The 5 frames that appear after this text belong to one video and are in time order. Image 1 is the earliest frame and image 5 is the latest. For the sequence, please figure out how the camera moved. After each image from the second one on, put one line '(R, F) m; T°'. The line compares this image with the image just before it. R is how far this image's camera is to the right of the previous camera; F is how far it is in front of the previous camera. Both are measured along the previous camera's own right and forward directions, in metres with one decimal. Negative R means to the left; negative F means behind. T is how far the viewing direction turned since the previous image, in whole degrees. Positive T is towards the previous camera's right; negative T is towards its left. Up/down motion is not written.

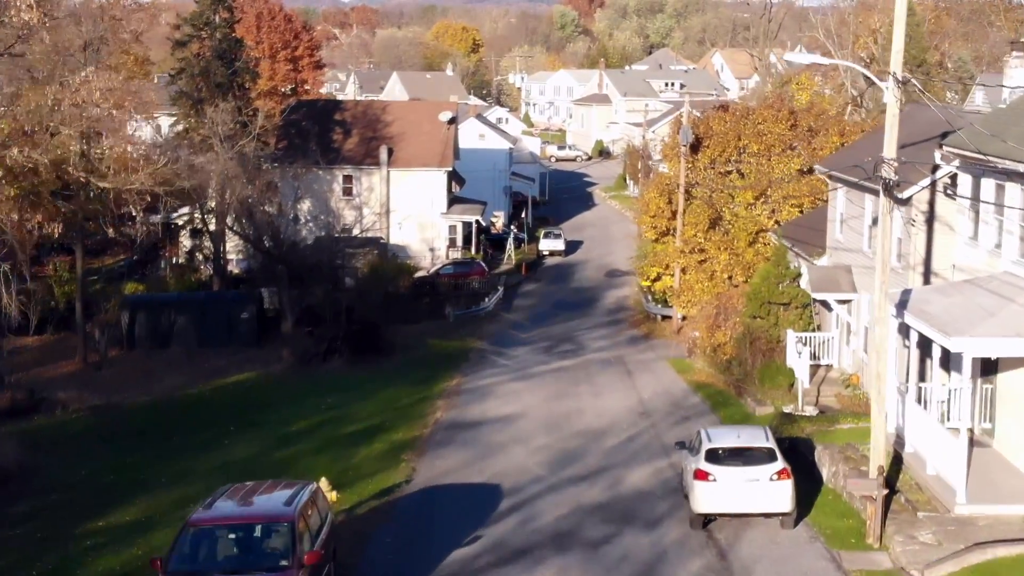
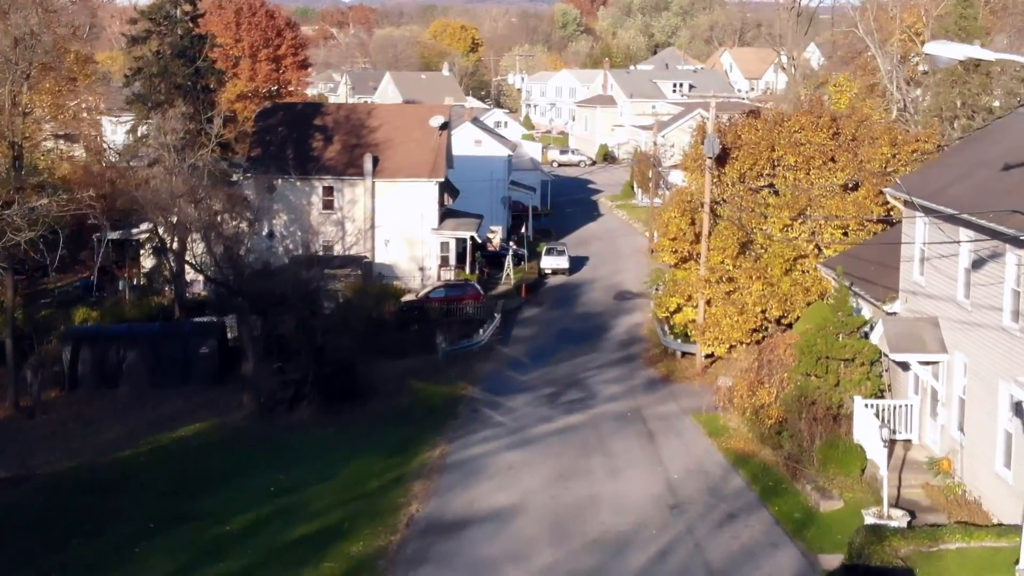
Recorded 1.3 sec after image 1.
(+0.1, +3.8) m; 0°
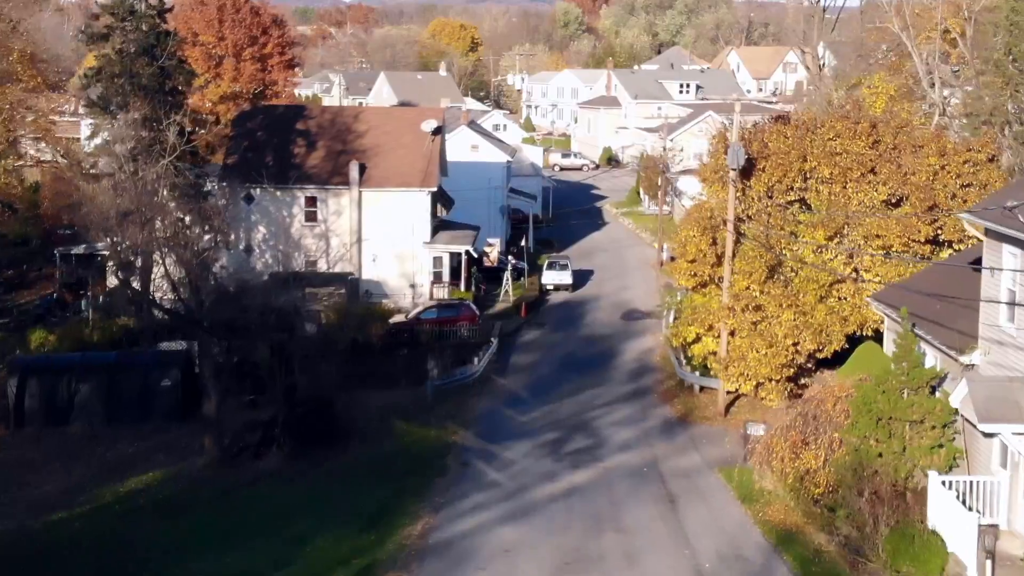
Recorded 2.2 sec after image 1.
(+0.1, +2.7) m; 0°
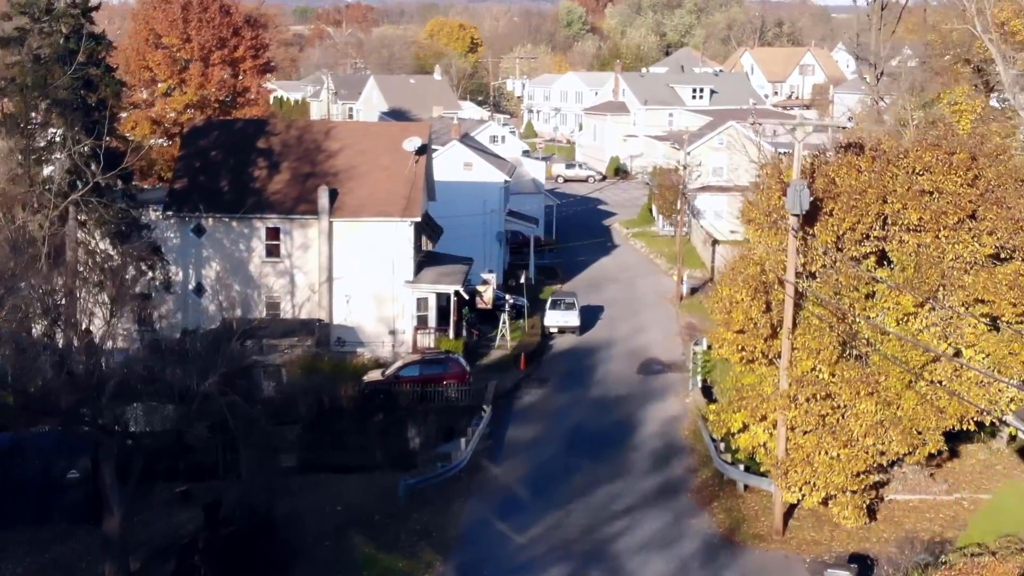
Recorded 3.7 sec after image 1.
(+0.1, +4.7) m; 0°
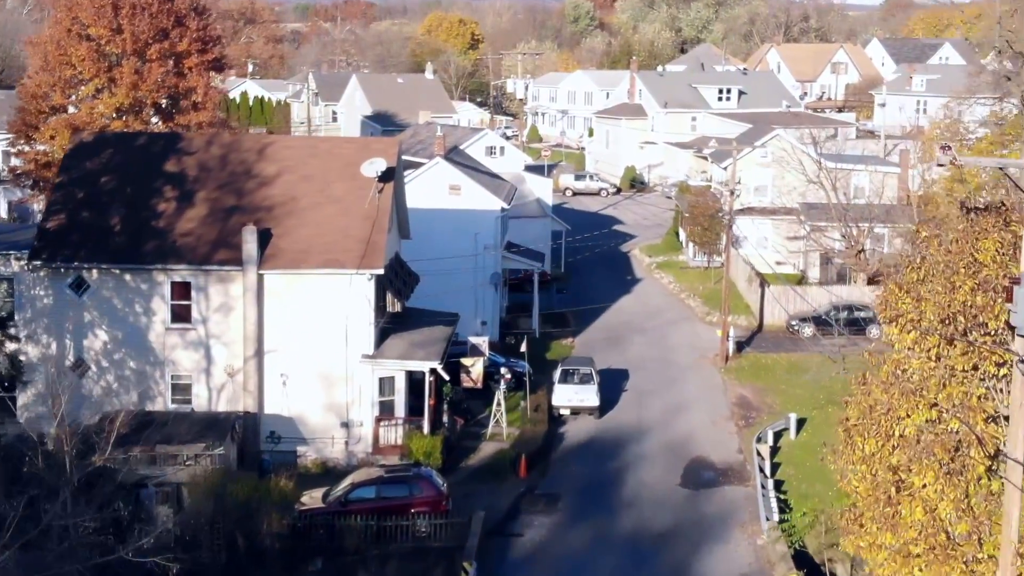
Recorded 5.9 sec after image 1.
(+0.1, +7.3) m; 0°
